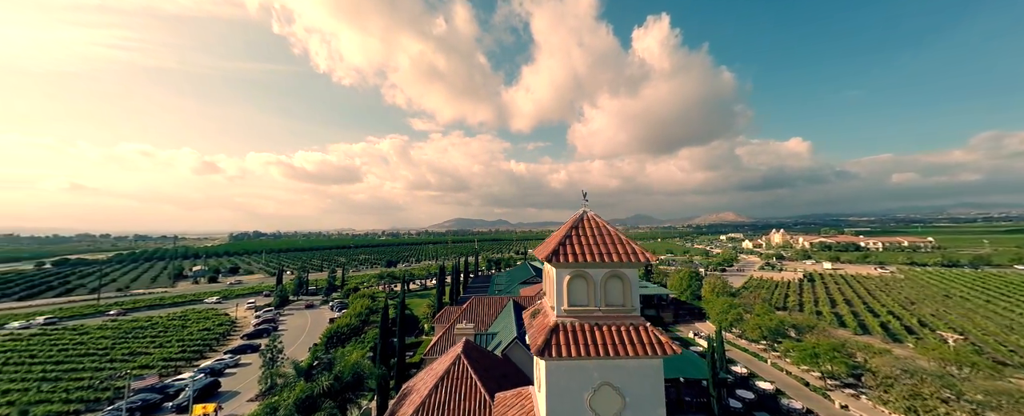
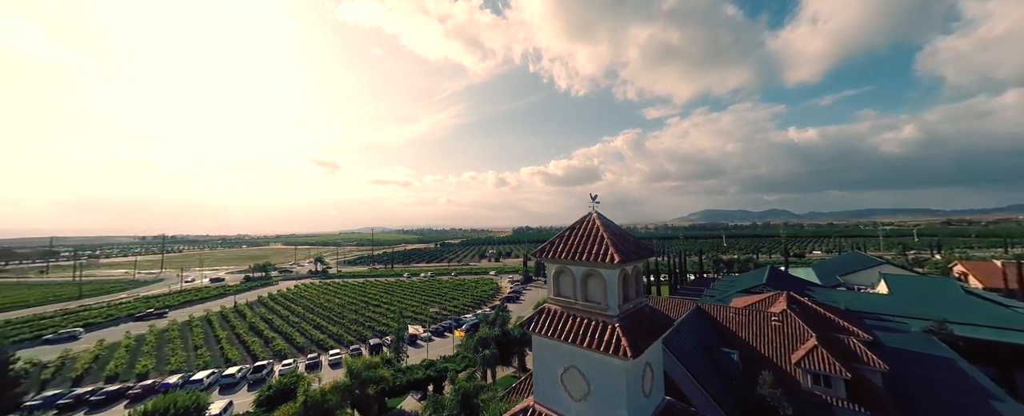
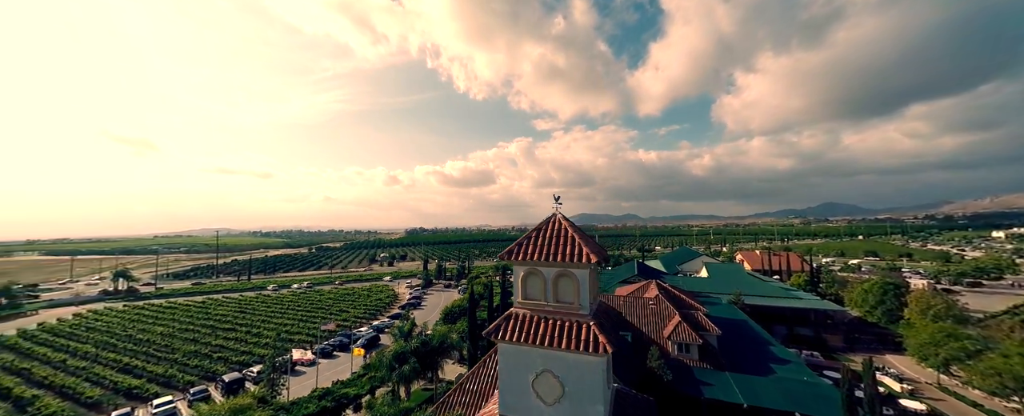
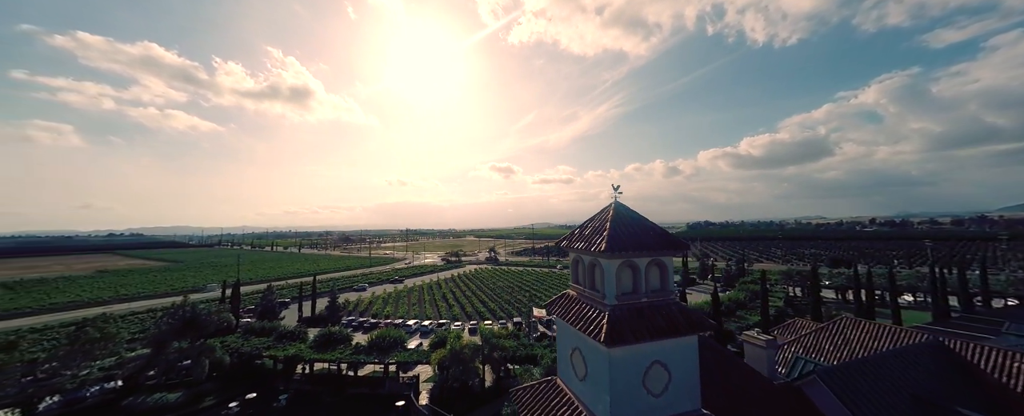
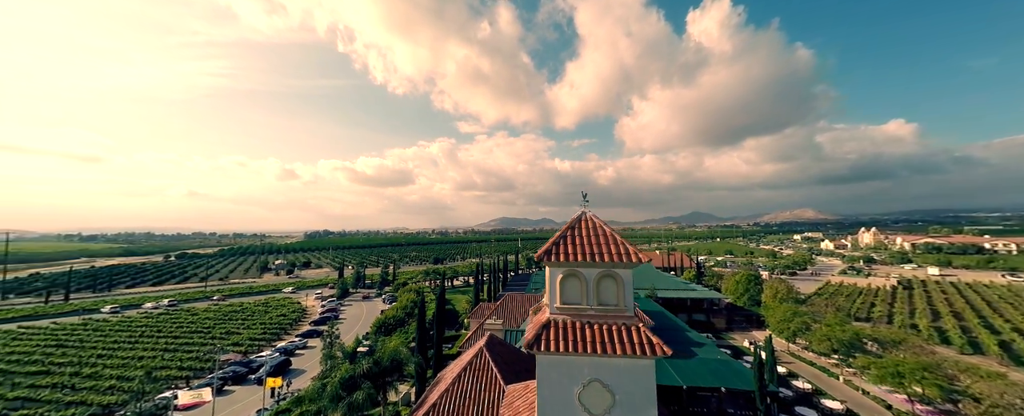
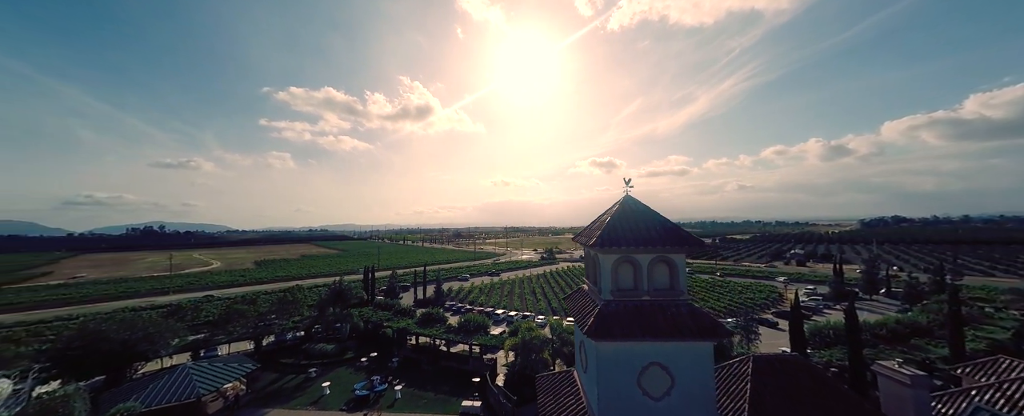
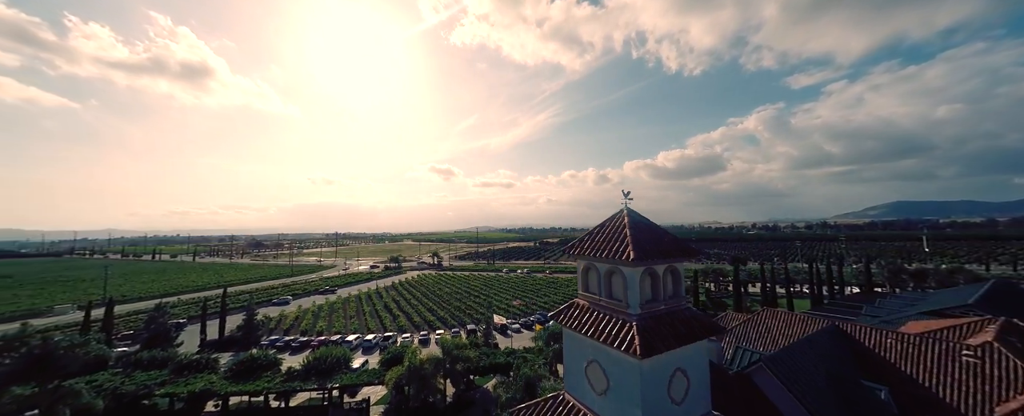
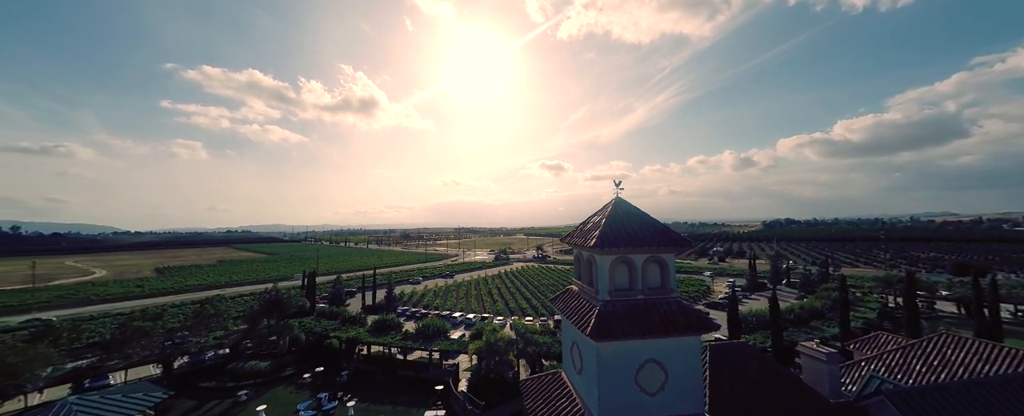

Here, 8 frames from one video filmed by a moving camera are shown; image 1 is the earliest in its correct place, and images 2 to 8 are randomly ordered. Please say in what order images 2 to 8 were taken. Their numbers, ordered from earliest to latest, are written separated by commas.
5, 3, 2, 7, 4, 8, 6
